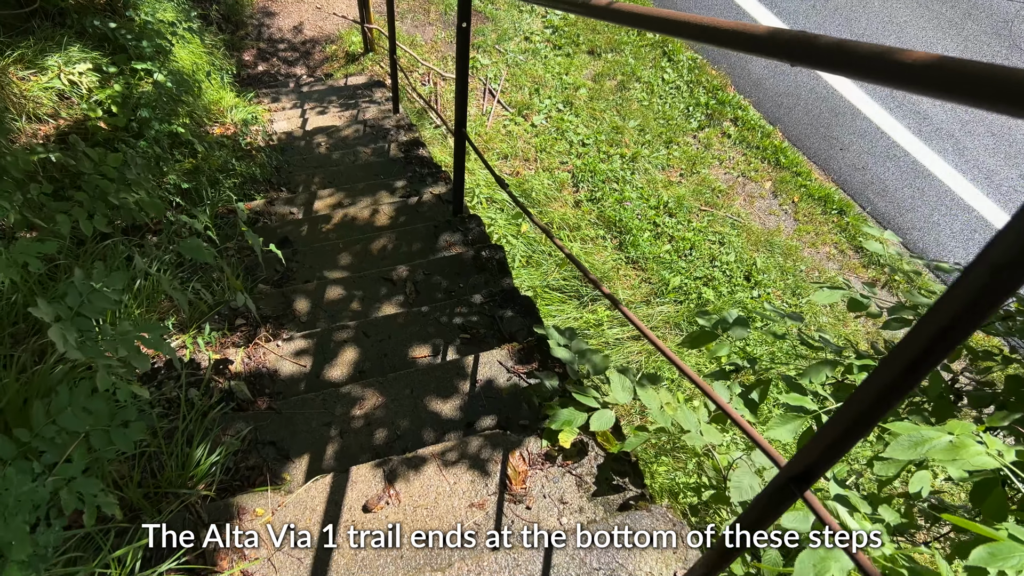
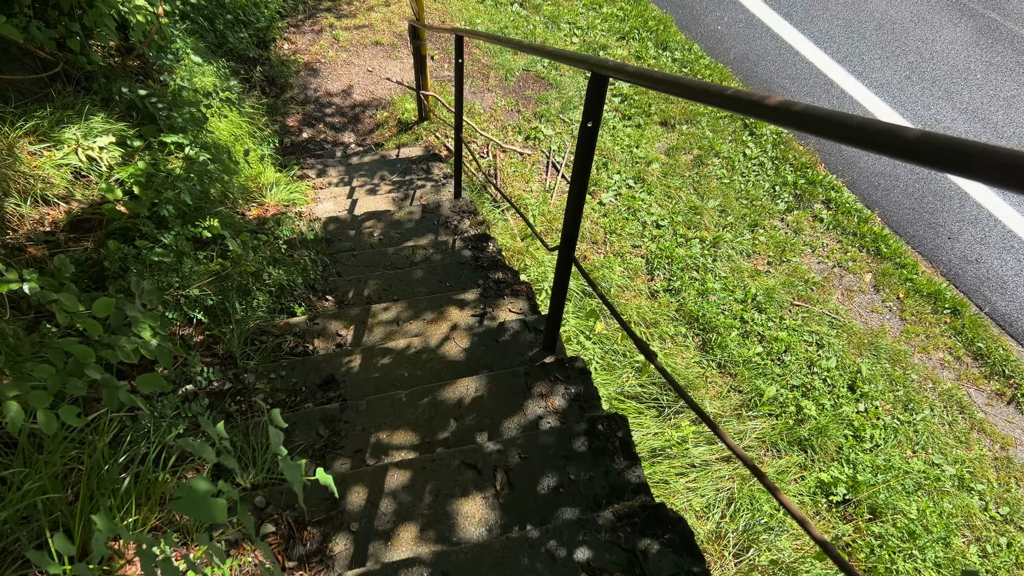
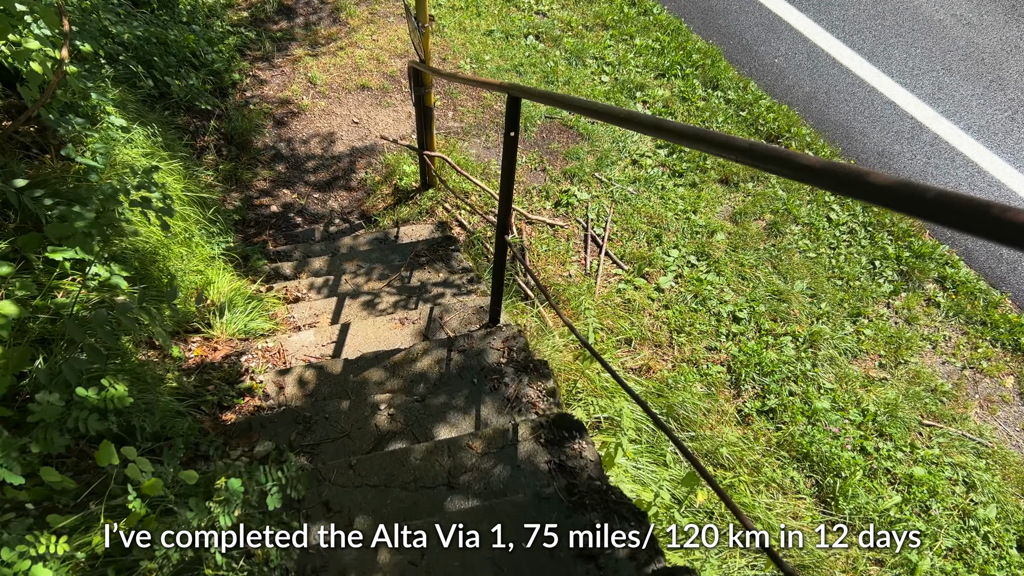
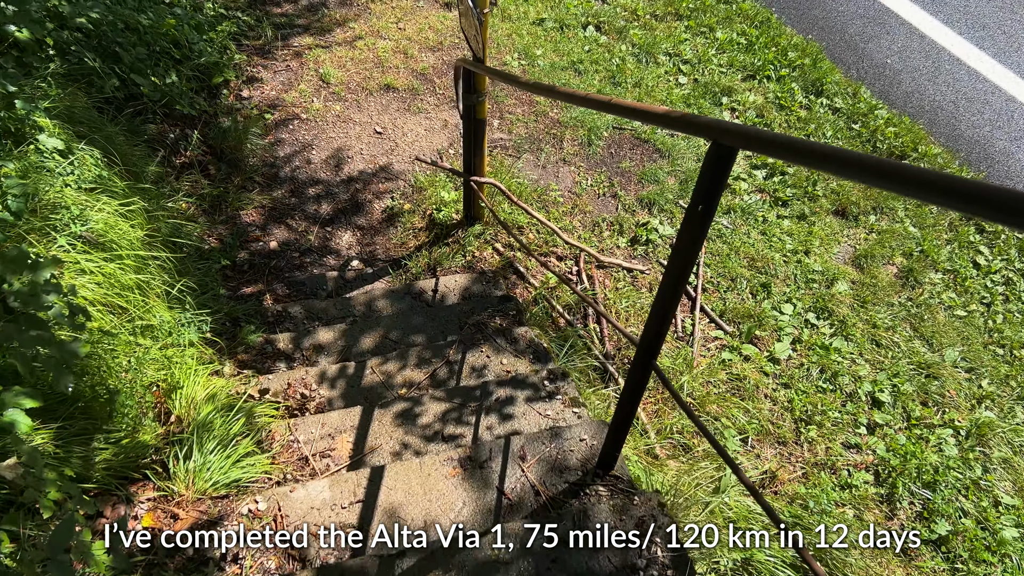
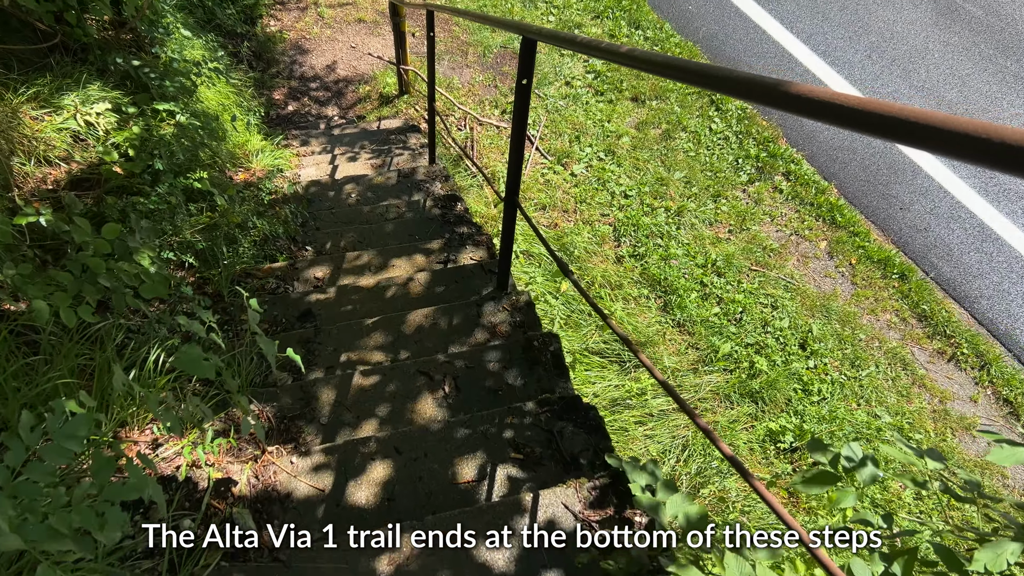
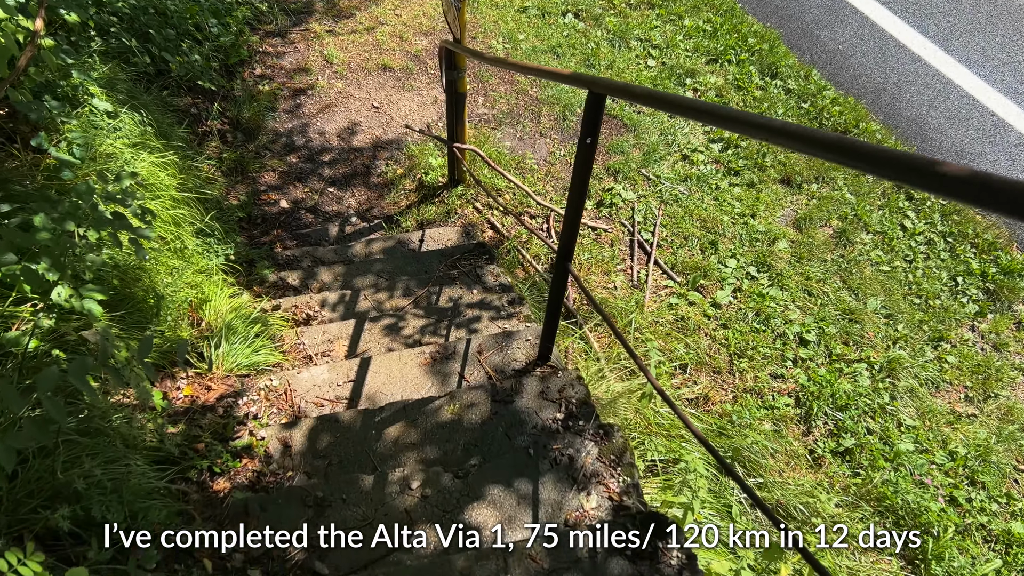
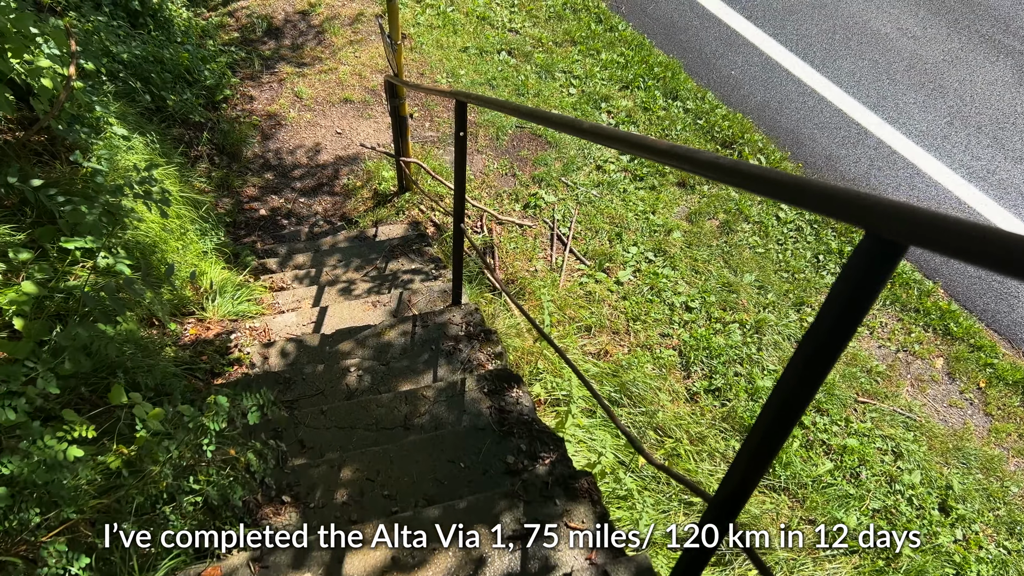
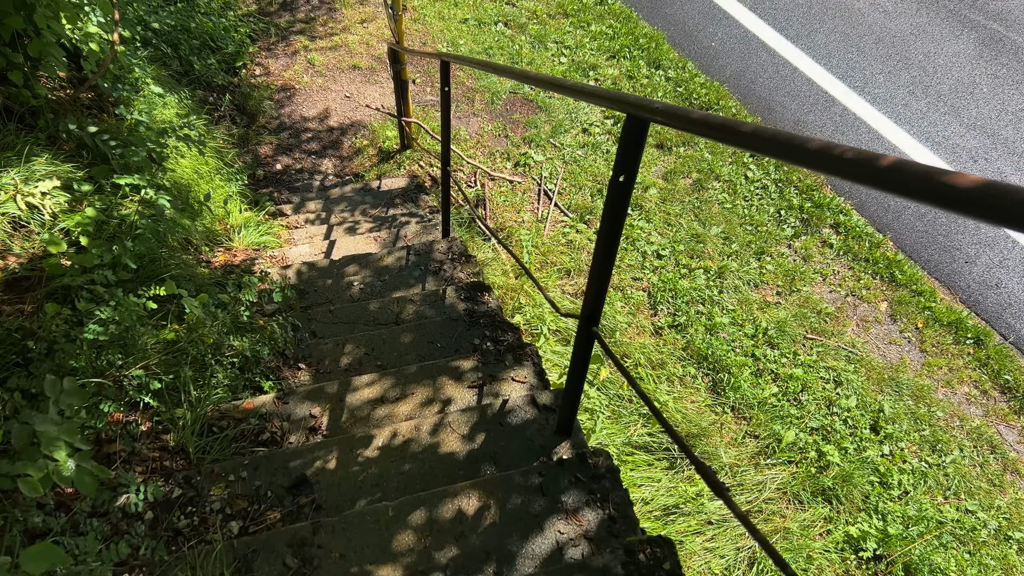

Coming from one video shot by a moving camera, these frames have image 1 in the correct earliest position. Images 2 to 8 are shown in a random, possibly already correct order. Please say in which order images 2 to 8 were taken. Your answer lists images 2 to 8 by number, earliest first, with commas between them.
5, 2, 8, 7, 3, 6, 4
